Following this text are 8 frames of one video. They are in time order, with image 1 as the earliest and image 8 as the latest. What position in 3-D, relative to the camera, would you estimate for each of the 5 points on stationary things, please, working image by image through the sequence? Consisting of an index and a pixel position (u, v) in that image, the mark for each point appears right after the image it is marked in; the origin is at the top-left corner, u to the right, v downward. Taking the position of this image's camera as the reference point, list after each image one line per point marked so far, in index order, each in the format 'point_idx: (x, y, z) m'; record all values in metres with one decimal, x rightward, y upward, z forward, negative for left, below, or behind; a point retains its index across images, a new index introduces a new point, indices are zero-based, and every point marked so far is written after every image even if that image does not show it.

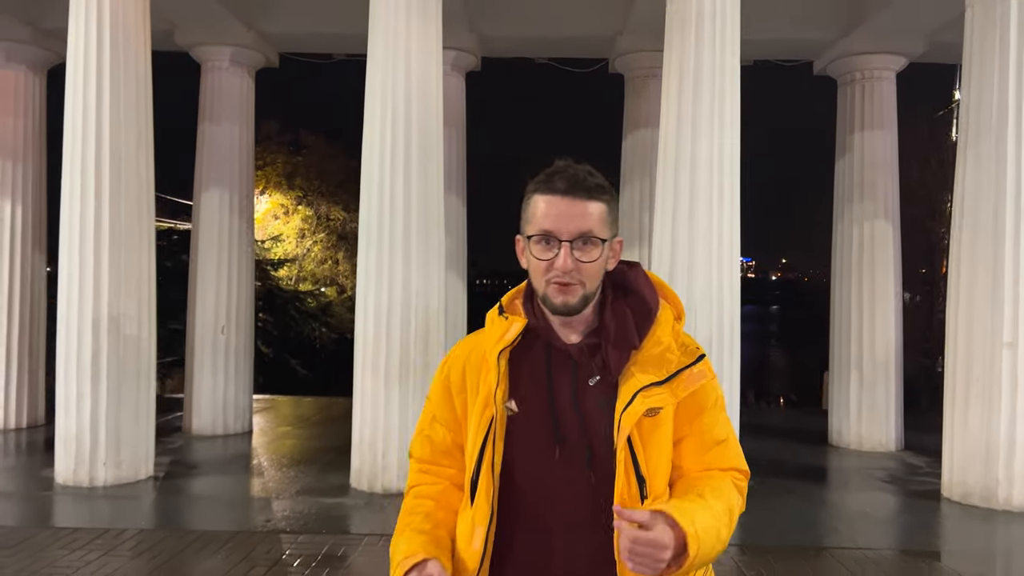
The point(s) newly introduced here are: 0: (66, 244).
0: (-4.3, +0.4, +7.2) m
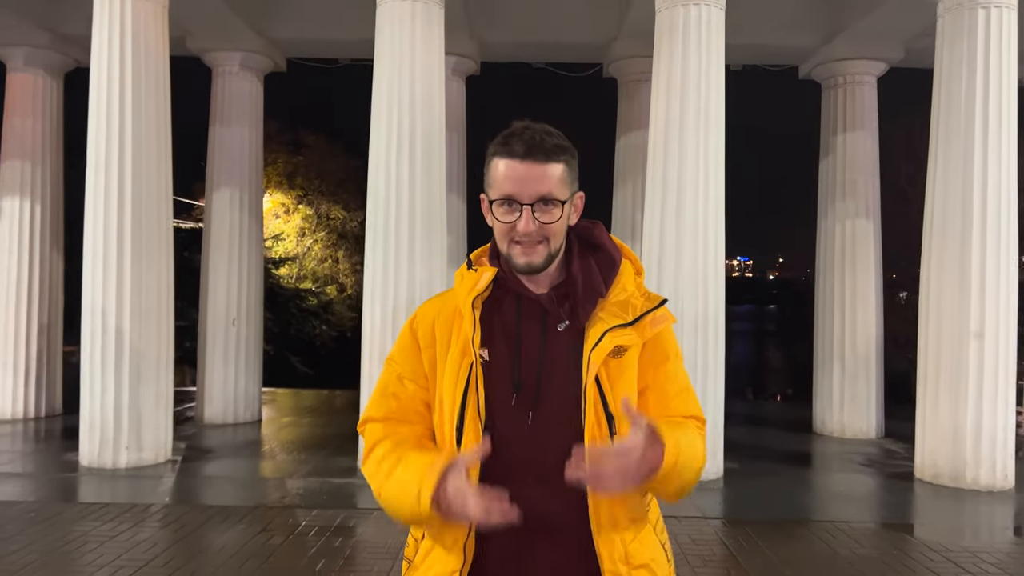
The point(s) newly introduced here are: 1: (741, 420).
0: (-4.3, +0.5, +7.6) m
1: (+3.7, -2.1, +11.9) m
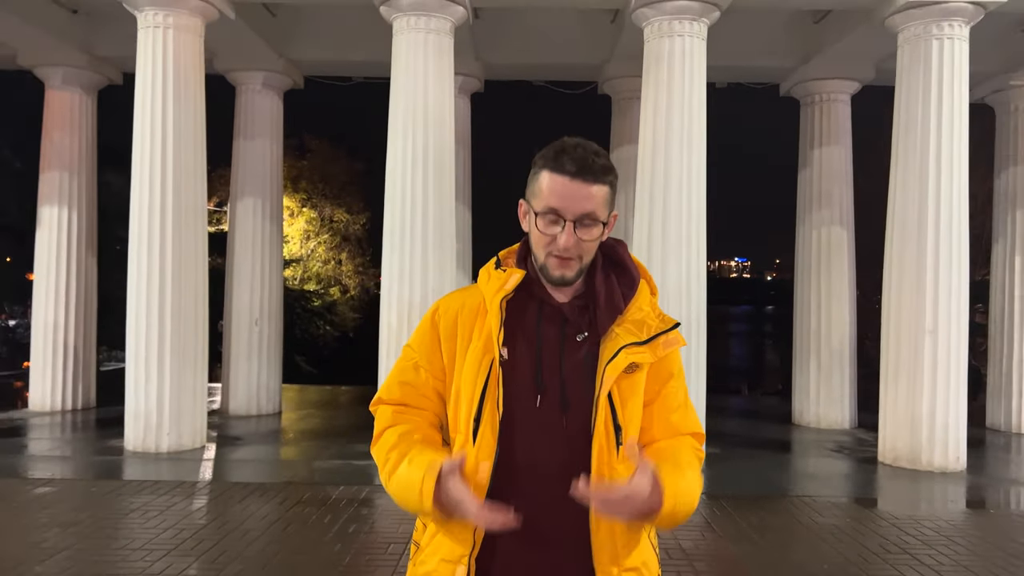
0: (-4.3, +0.5, +8.5) m
1: (+3.7, -2.2, +12.8) m
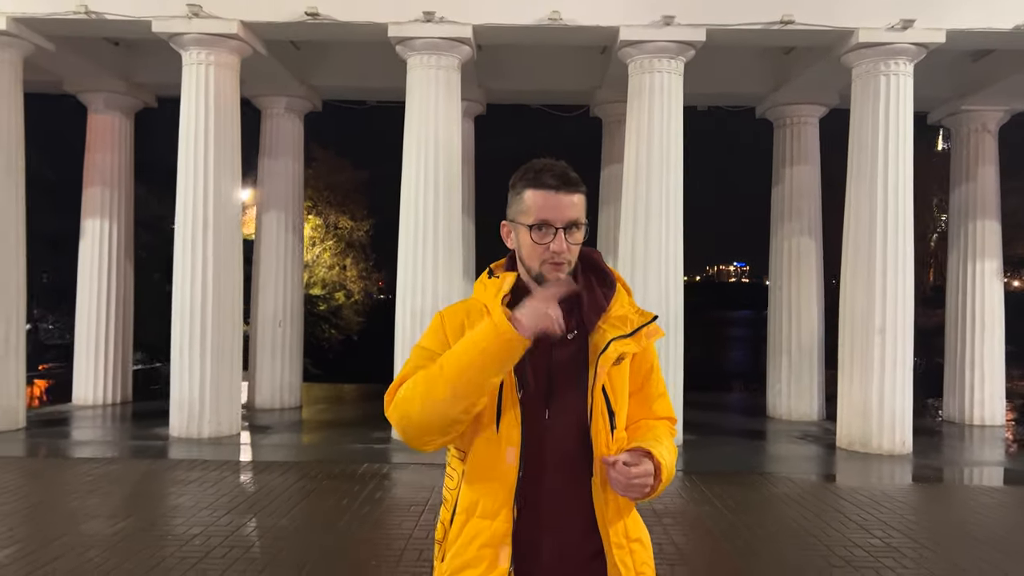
0: (-4.3, +0.4, +9.6) m
1: (+3.7, -2.3, +13.9) m
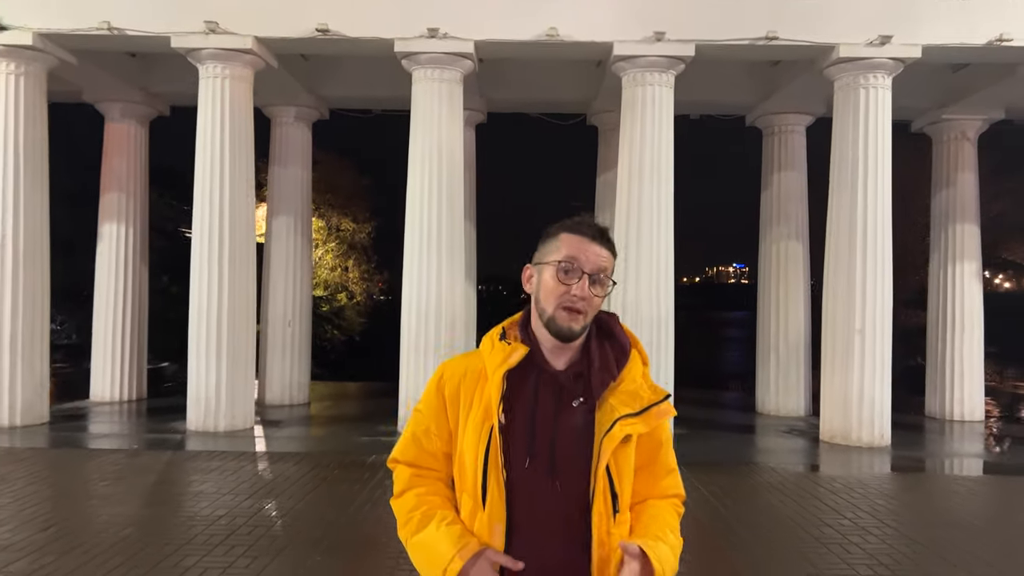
0: (-4.3, +0.4, +10.2) m
1: (+3.7, -2.3, +14.5) m
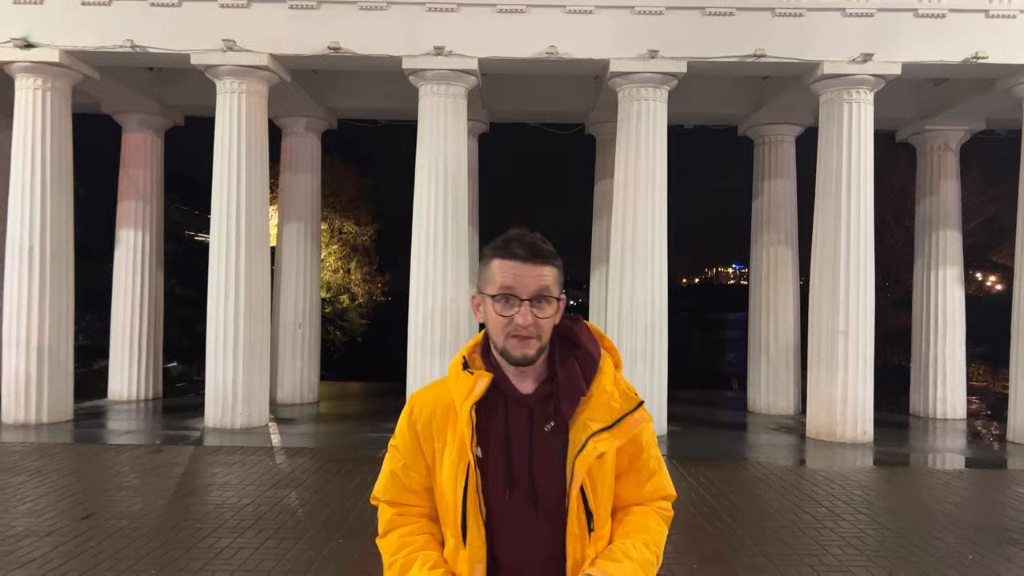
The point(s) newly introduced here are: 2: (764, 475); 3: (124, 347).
0: (-4.2, +0.3, +10.7) m
1: (+3.7, -2.3, +15.0) m
2: (+3.1, -2.3, +9.2) m
3: (-7.1, -1.1, +13.6) m
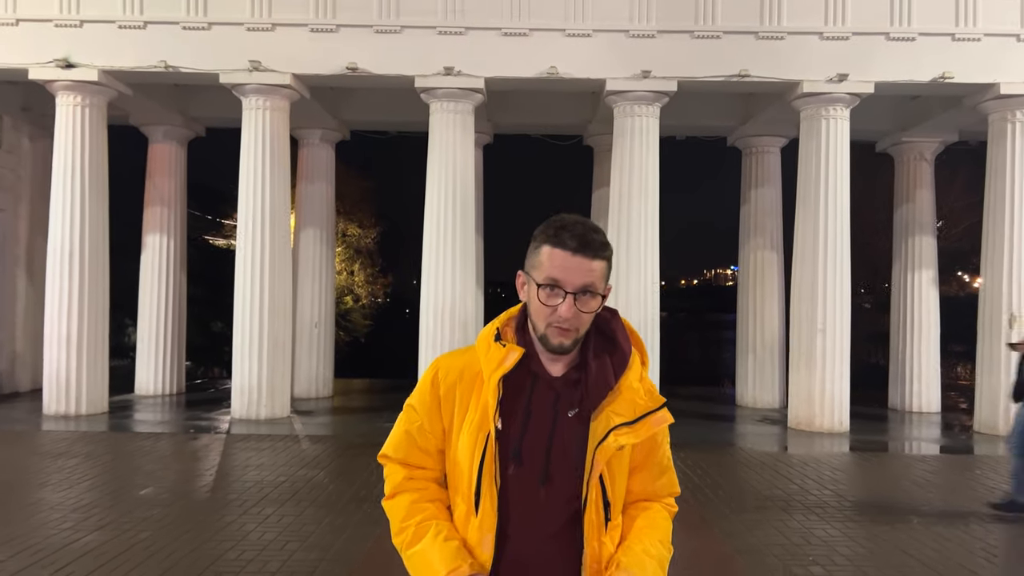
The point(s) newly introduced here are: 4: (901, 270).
0: (-4.2, +0.3, +11.6) m
1: (+3.8, -2.4, +15.9) m
2: (+3.2, -2.3, +10.1) m
3: (-7.1, -1.1, +14.5) m
4: (+7.6, +0.4, +14.5) m
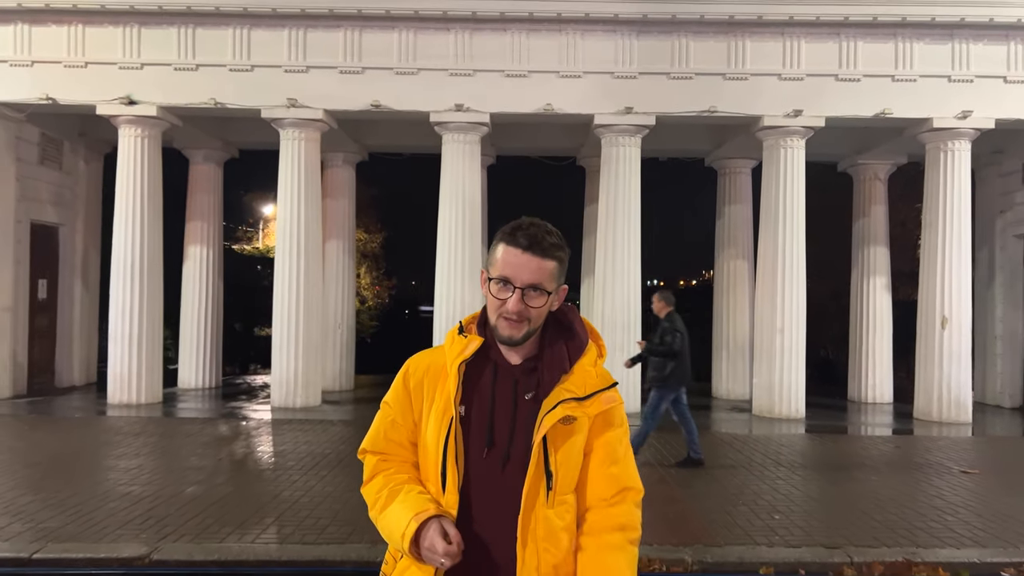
0: (-4.1, +0.2, +13.4) m
1: (+3.8, -2.5, +17.8) m
2: (+3.2, -2.4, +12.0) m
3: (-7.0, -1.2, +16.3) m
4: (+7.6, +0.3, +16.4) m
